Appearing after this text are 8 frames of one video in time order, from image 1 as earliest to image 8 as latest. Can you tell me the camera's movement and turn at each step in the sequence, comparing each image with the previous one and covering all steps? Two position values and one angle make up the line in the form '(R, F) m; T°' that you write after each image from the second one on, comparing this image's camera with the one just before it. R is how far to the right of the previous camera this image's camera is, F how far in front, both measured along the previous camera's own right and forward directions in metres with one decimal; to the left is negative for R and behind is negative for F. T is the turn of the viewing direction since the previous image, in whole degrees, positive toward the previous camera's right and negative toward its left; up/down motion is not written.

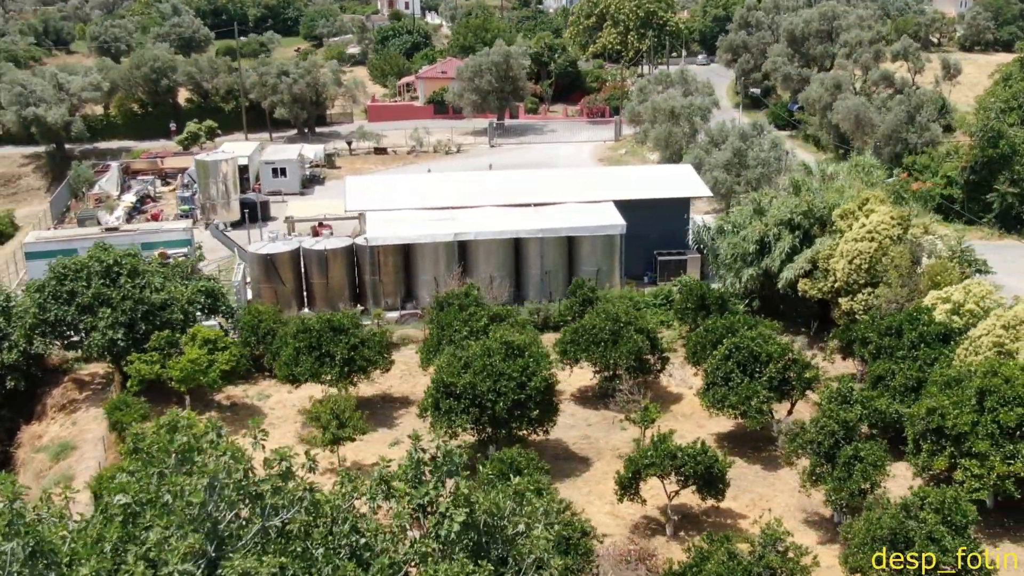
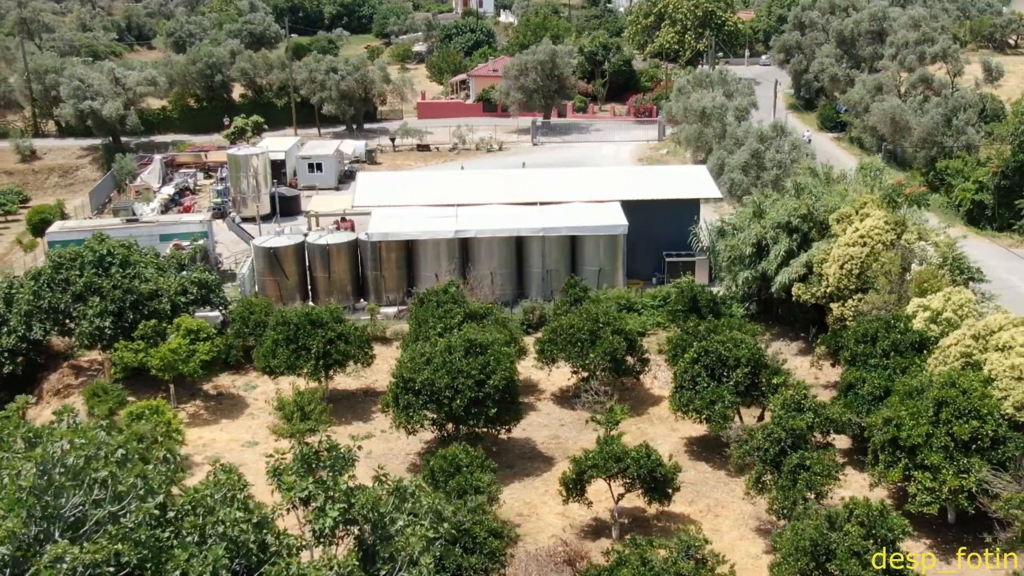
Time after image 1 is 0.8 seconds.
(+2.0, +0.1) m; -5°
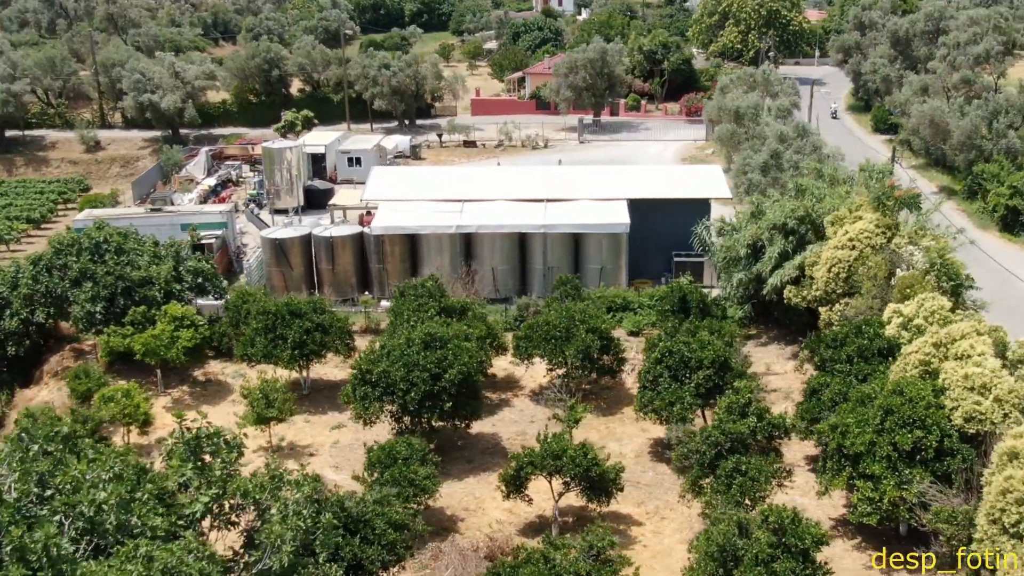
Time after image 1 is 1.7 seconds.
(+2.2, +0.1) m; -5°
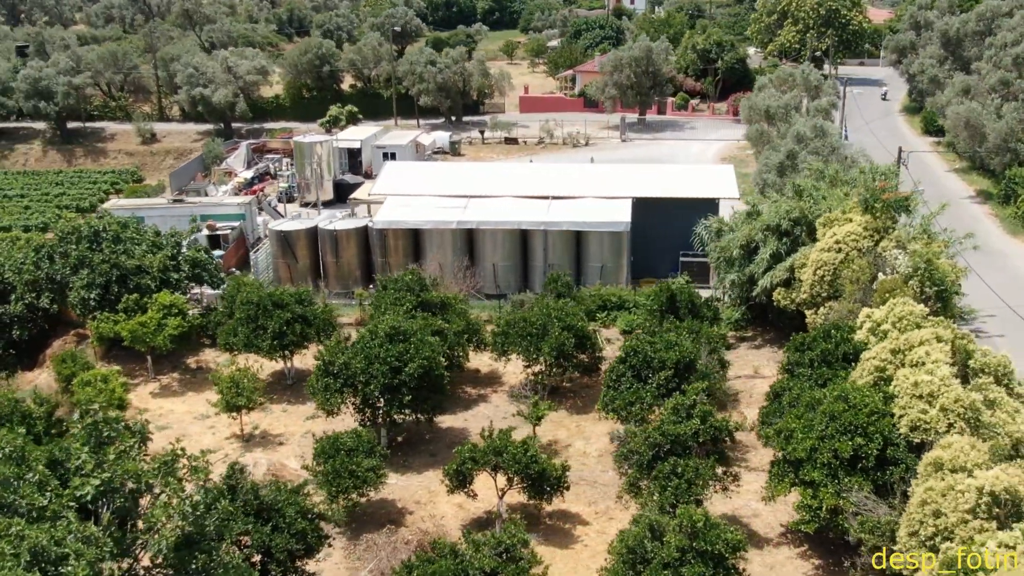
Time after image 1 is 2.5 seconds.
(+2.0, +0.1) m; -5°
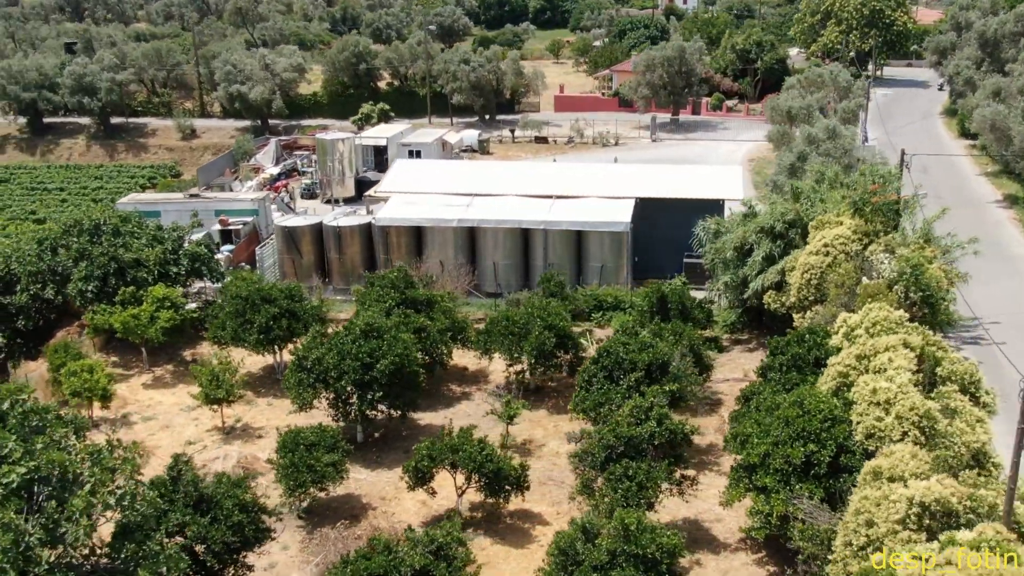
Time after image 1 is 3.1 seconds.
(+1.4, +0.1) m; -4°
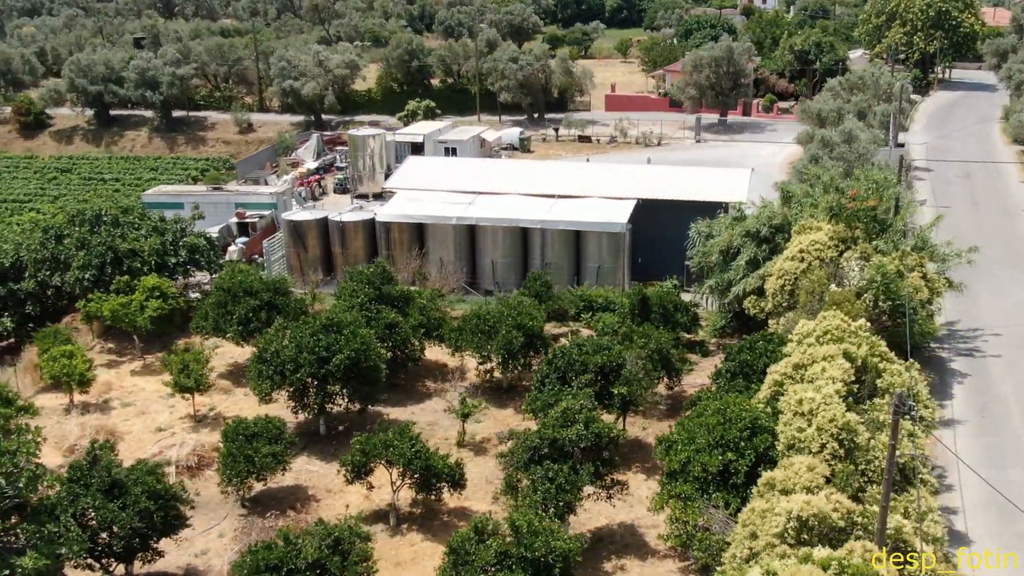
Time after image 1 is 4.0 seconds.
(+2.2, +0.2) m; -5°
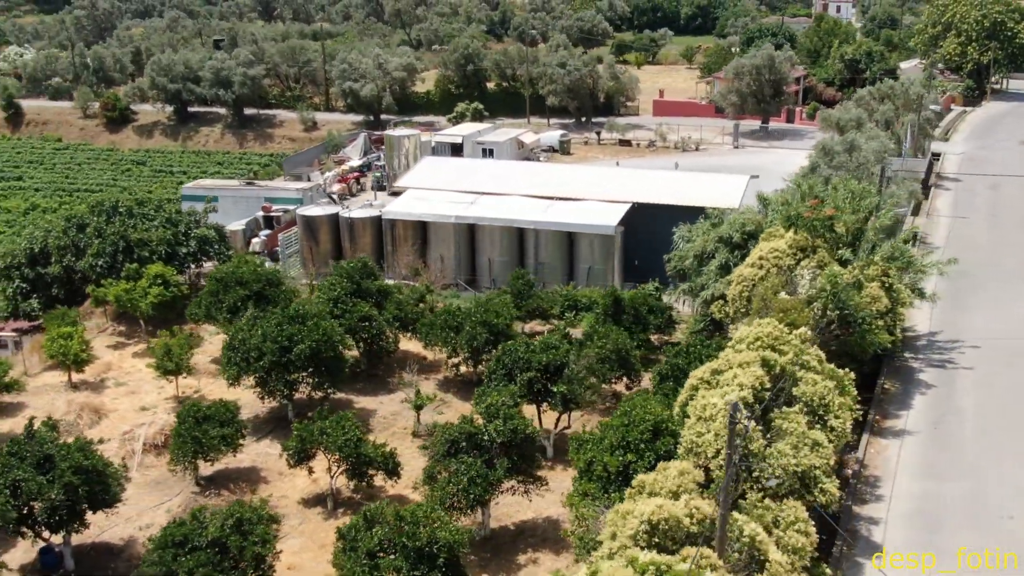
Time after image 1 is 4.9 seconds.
(+2.4, -0.3) m; -6°
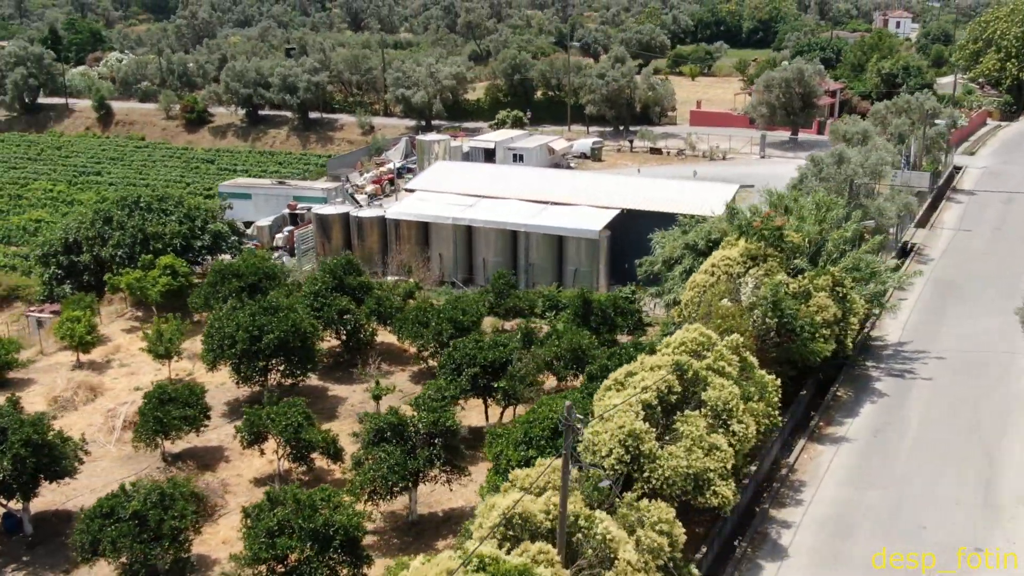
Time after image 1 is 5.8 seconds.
(+2.4, -0.5) m; -6°
